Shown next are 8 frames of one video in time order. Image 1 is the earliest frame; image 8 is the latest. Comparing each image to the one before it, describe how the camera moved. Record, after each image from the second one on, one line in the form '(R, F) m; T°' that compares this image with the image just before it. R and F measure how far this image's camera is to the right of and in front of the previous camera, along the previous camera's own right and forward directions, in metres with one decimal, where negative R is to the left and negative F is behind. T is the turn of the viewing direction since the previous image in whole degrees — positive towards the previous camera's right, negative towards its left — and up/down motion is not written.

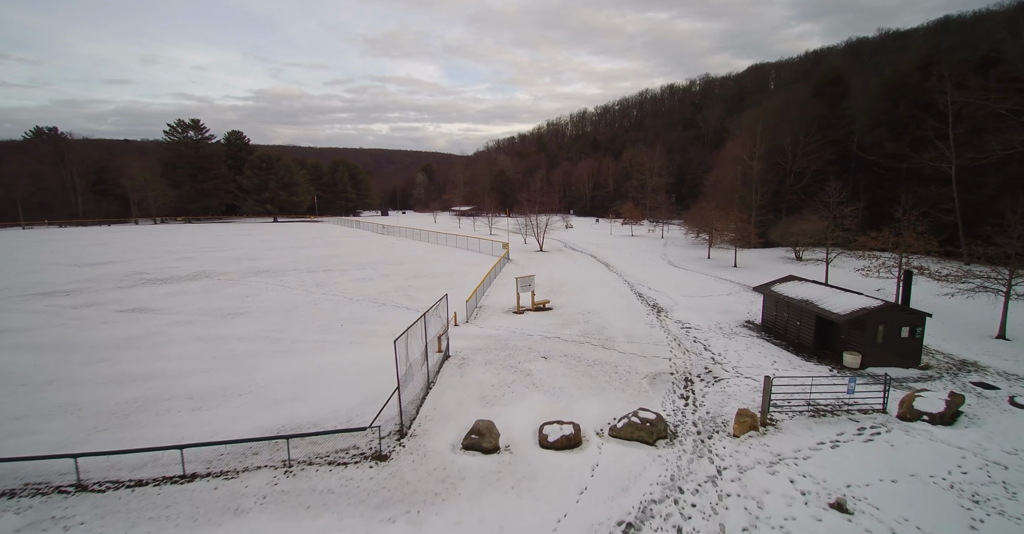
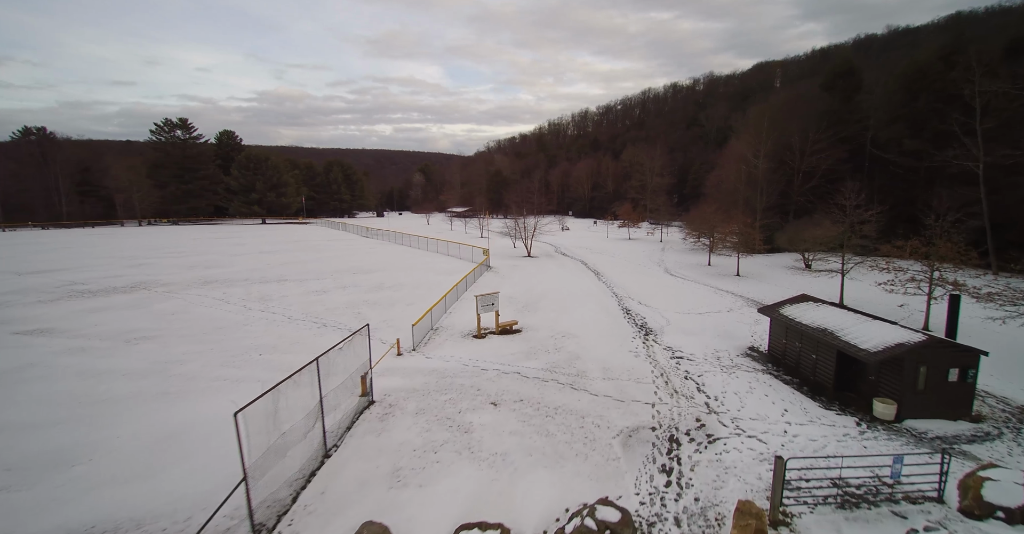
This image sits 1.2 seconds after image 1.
(+1.7, +3.3) m; 0°
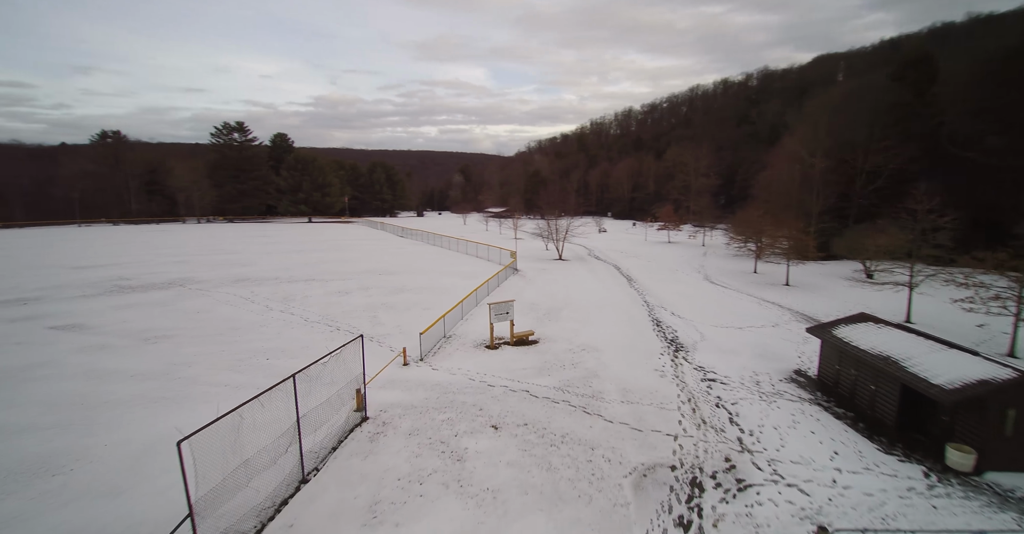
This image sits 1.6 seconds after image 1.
(+0.9, +1.2) m; -5°
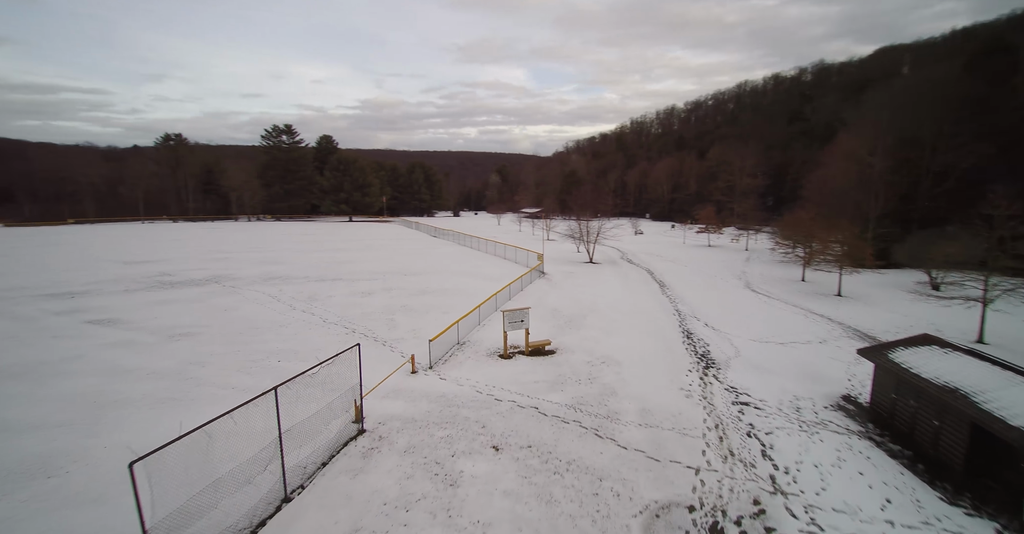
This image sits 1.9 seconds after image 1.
(+0.7, +0.9) m; -5°
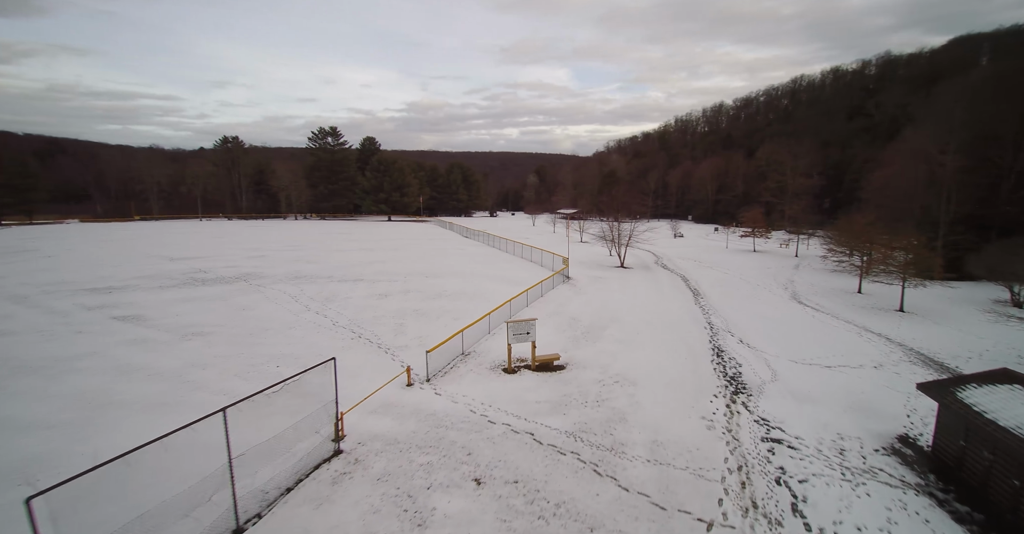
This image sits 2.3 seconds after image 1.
(+1.1, +1.2) m; -5°
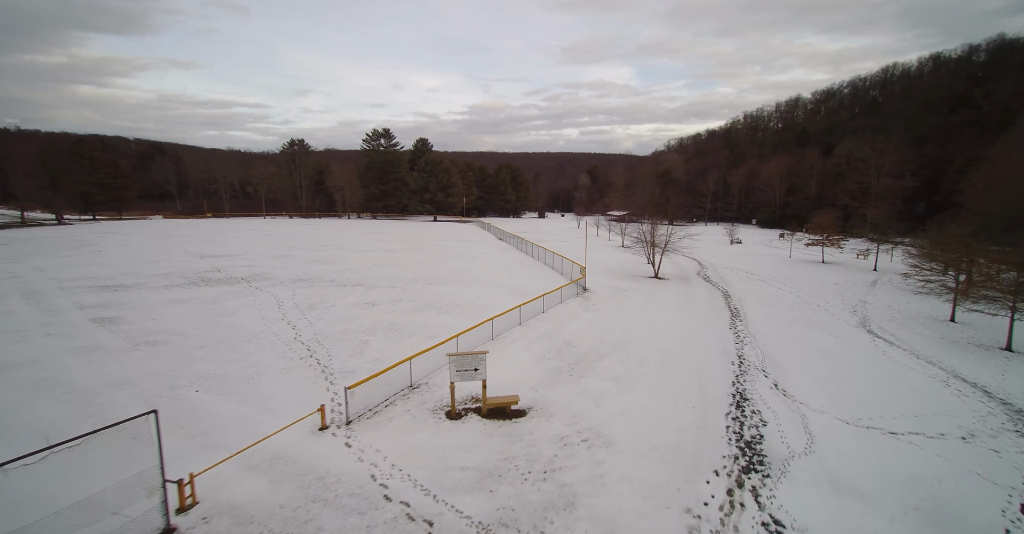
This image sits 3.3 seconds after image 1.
(+2.8, +3.2) m; -7°
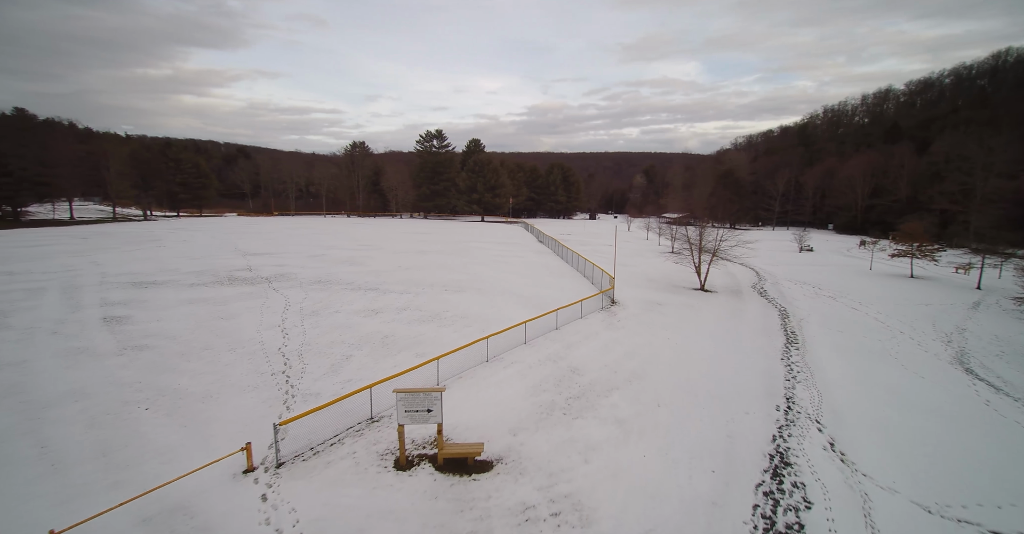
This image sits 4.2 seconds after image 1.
(+1.9, +2.4) m; -7°
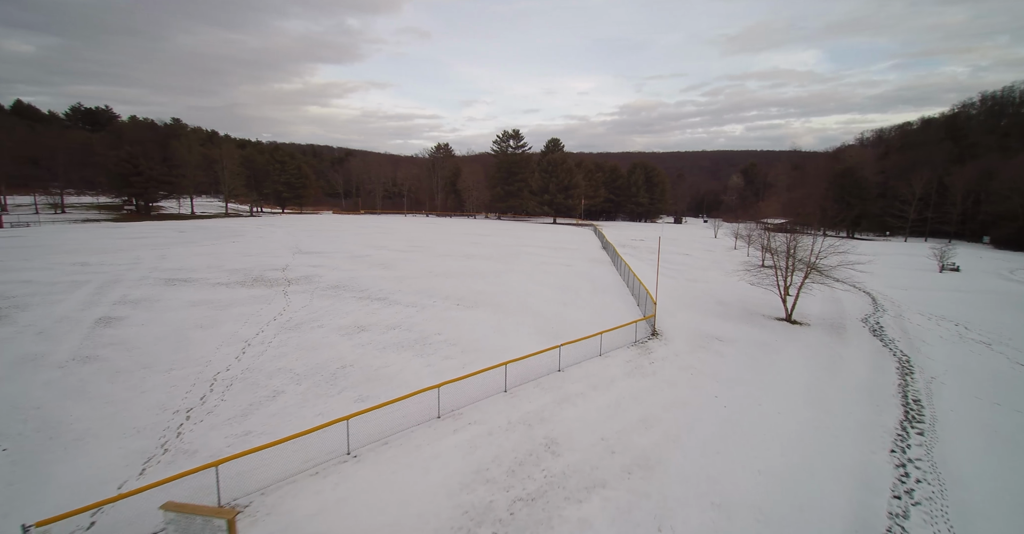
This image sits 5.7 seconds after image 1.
(+3.0, +4.4) m; -11°
